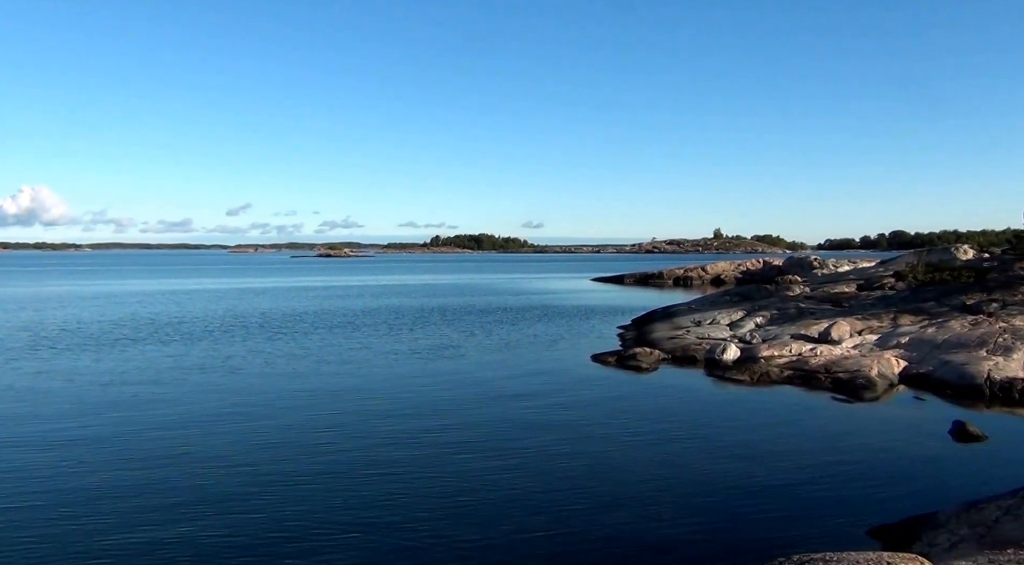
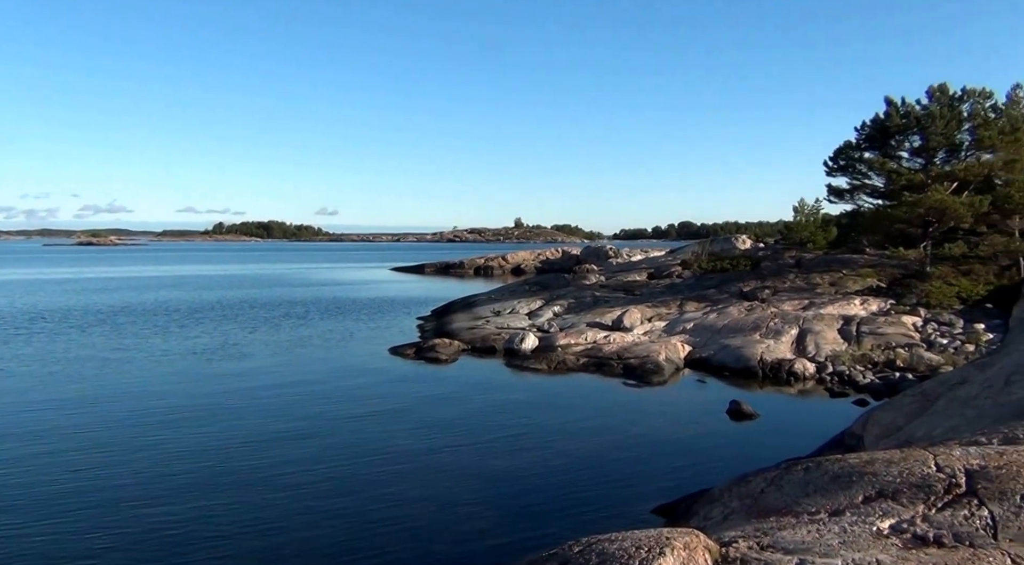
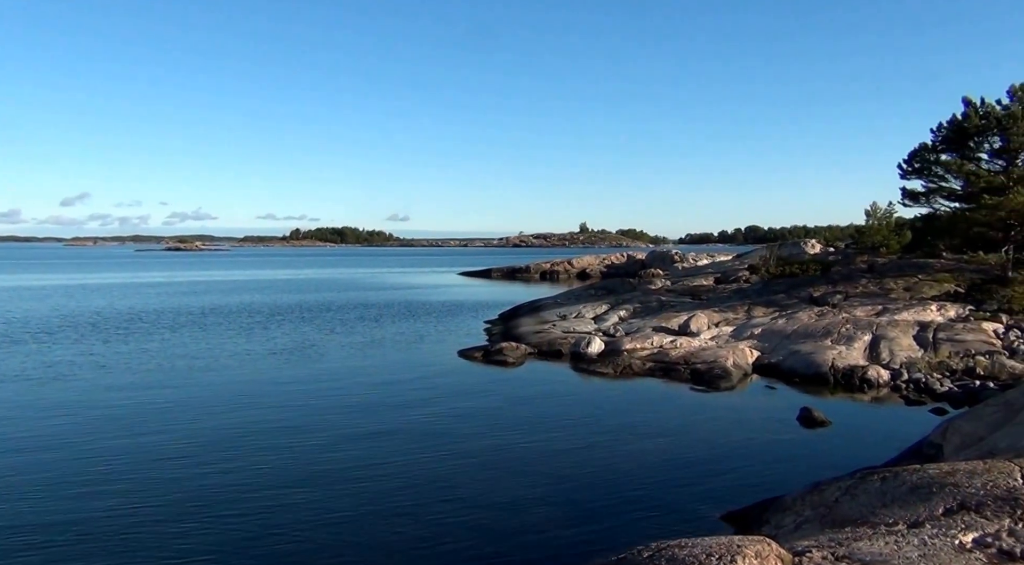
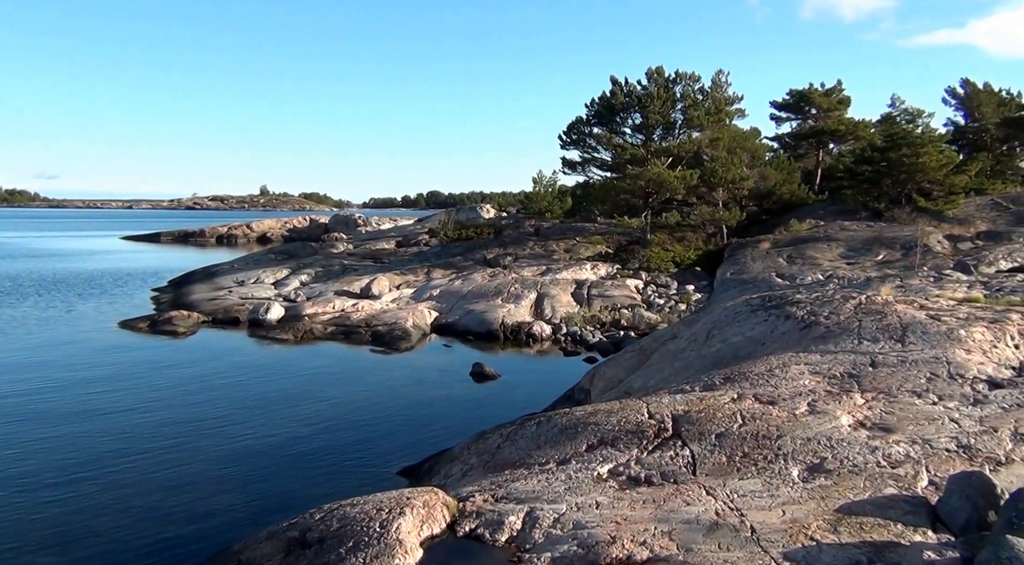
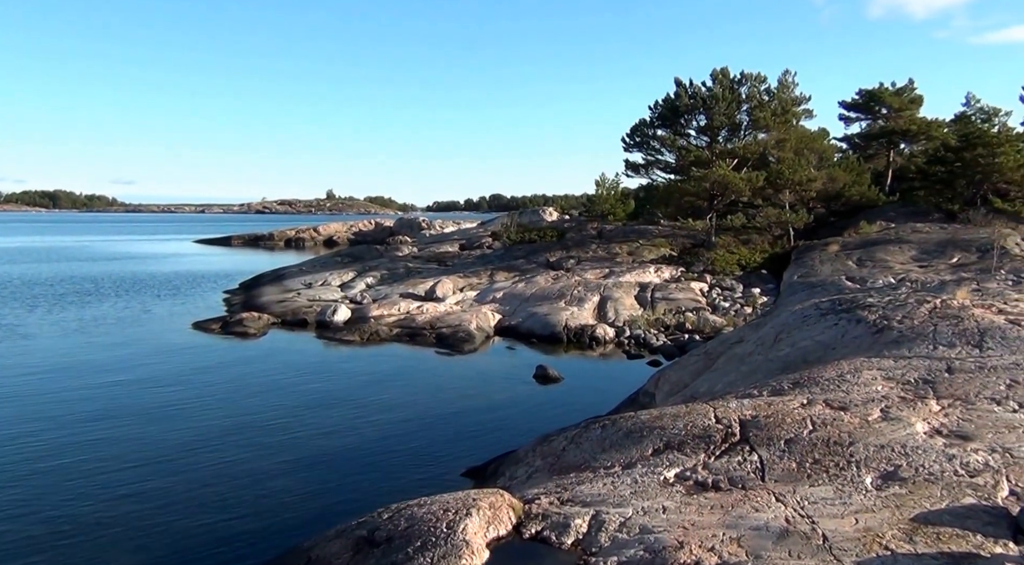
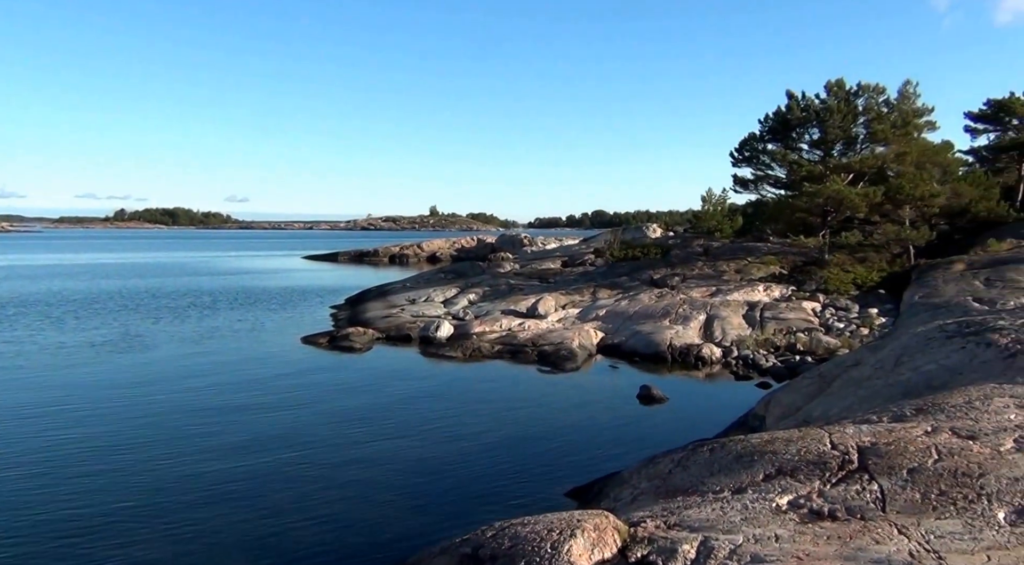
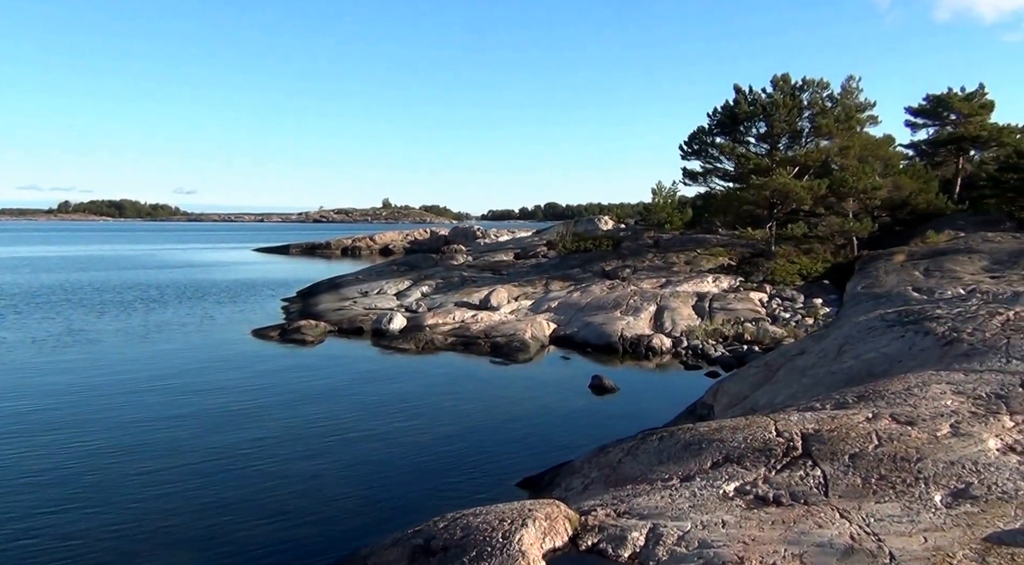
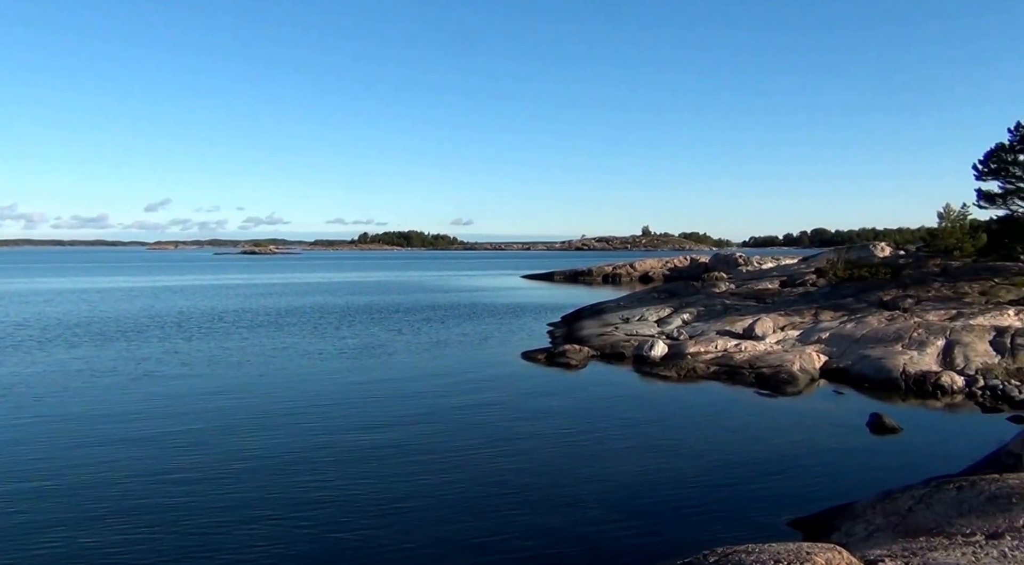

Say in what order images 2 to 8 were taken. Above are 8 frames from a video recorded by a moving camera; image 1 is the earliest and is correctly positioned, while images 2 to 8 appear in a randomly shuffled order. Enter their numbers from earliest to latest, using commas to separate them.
8, 3, 2, 6, 7, 5, 4
